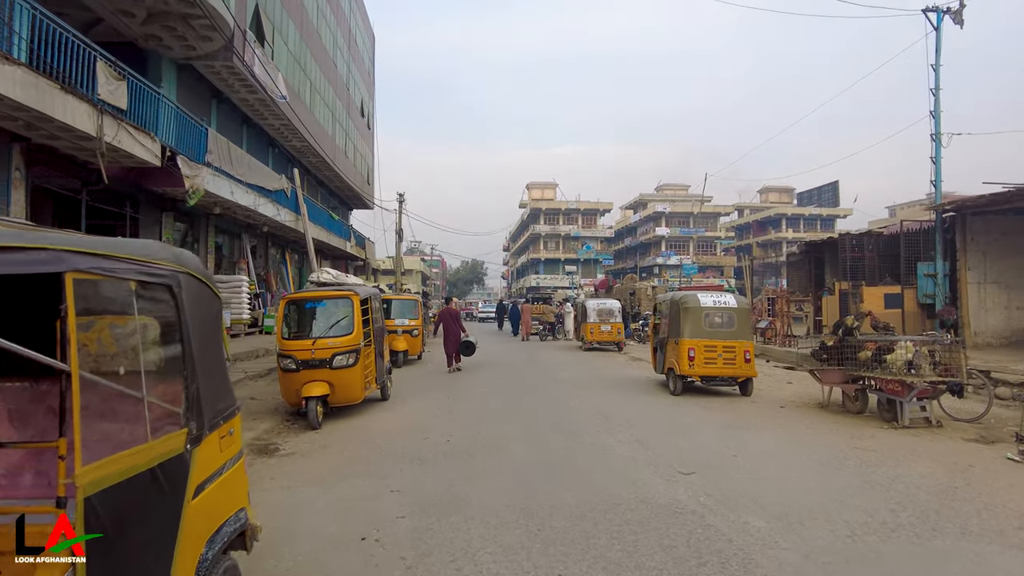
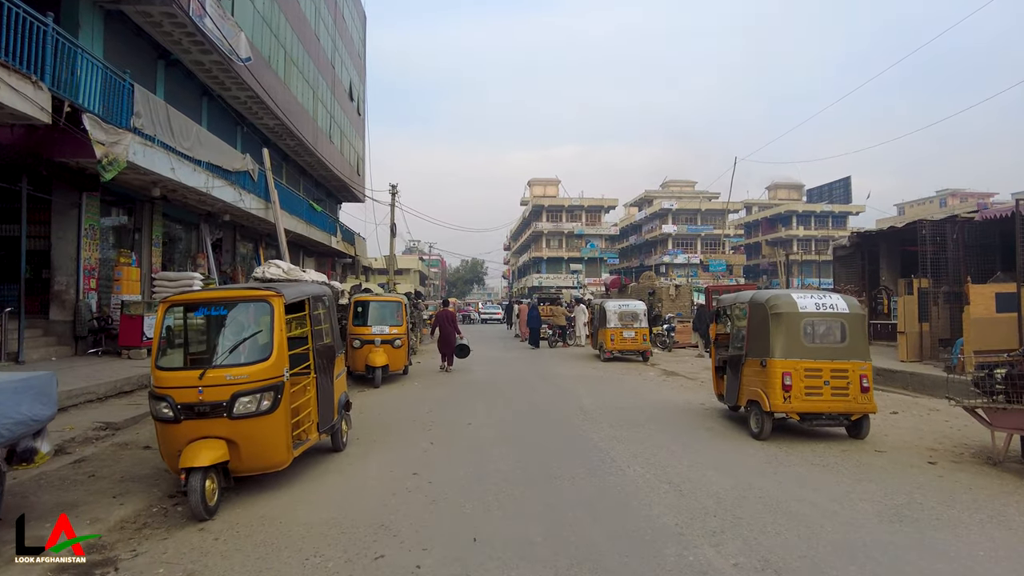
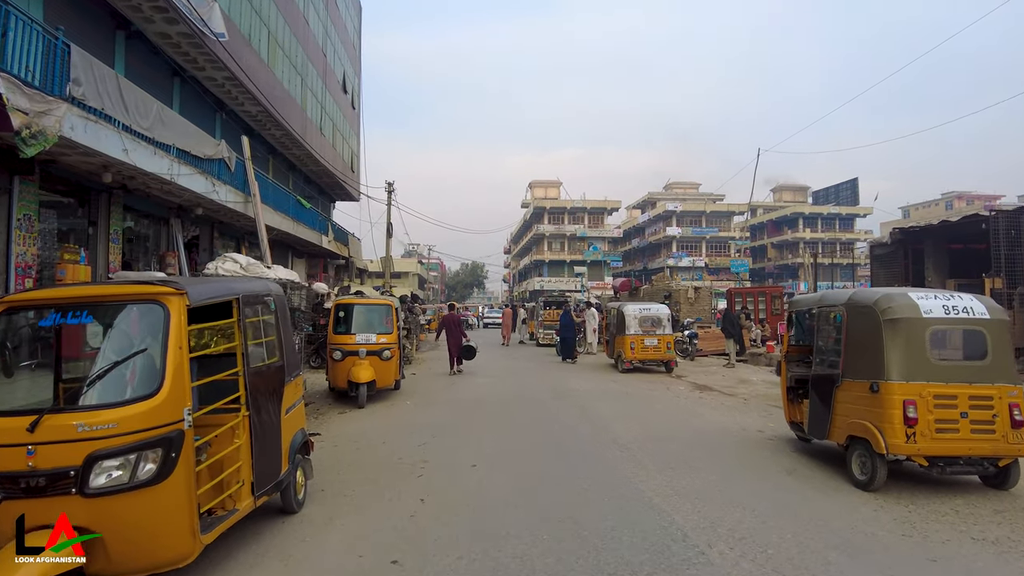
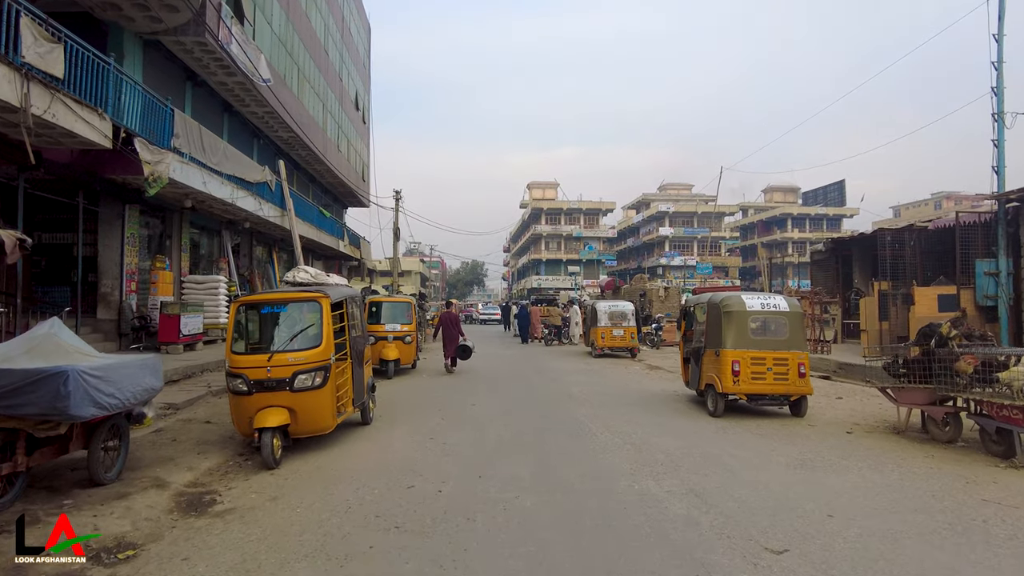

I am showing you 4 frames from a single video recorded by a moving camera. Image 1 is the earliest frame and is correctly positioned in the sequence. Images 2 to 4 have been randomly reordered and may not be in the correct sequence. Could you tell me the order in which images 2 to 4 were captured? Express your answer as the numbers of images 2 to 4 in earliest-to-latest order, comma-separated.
4, 2, 3
